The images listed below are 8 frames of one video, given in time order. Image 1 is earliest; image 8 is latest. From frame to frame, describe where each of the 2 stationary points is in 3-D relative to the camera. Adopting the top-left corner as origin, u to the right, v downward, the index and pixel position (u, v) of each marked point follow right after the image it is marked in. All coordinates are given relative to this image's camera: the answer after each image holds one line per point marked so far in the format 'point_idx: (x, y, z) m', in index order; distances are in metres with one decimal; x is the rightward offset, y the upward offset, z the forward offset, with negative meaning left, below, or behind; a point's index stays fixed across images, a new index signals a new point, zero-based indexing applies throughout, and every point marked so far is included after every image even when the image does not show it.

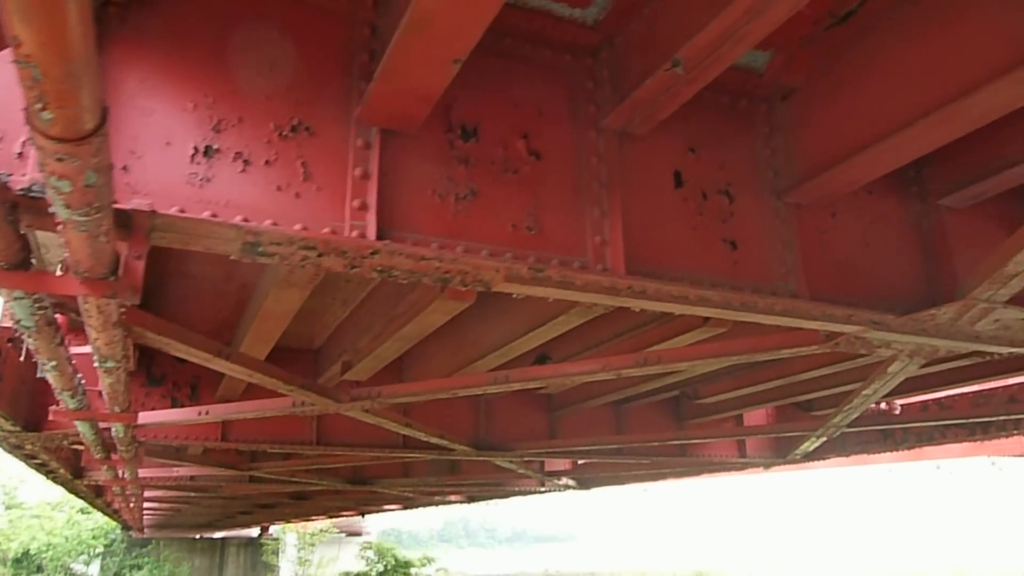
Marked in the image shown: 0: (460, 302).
0: (-0.4, -0.1, +6.4) m
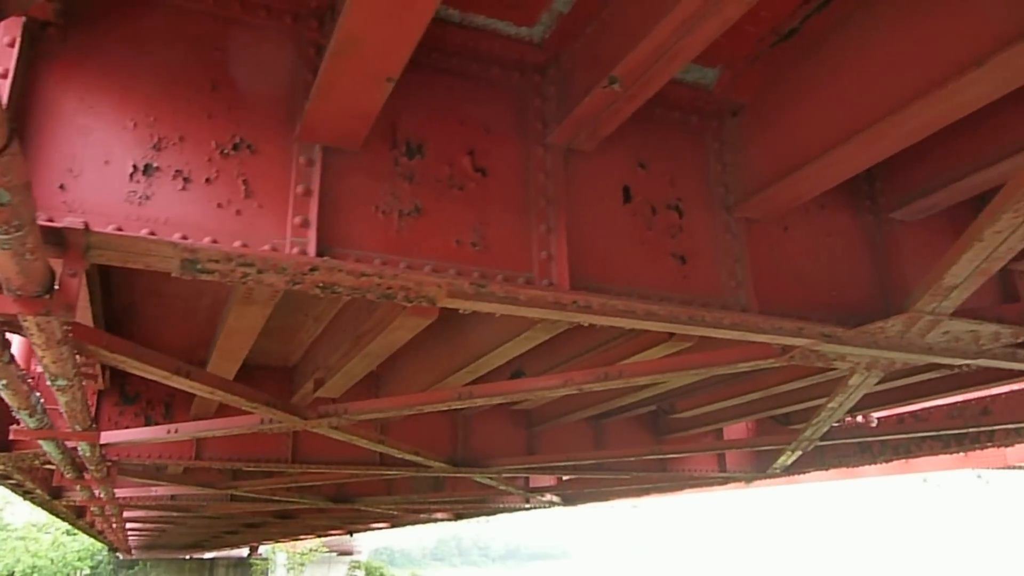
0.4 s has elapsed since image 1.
0: (-0.7, -0.2, +6.4) m
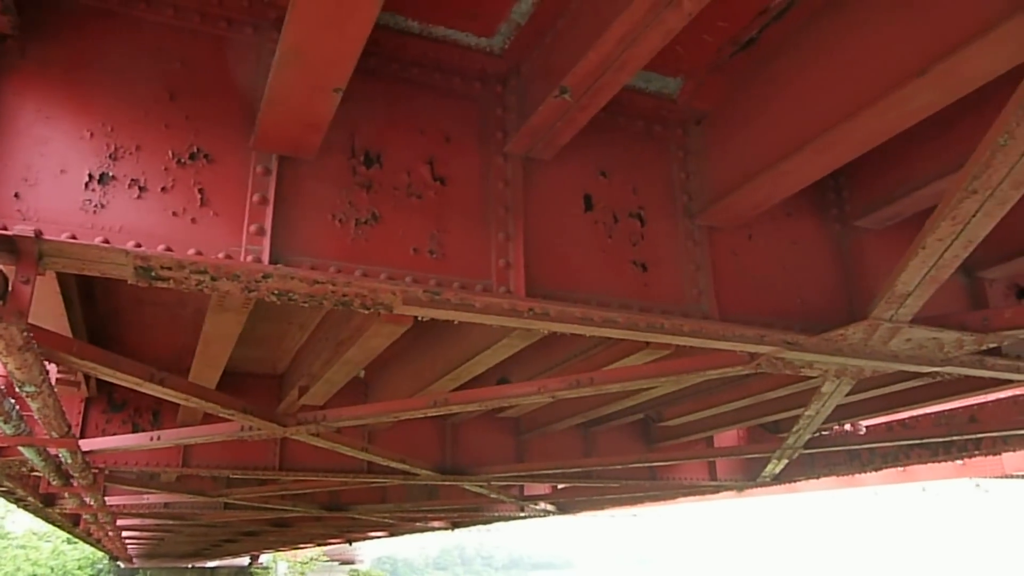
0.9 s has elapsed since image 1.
0: (-0.9, -0.3, +6.5) m
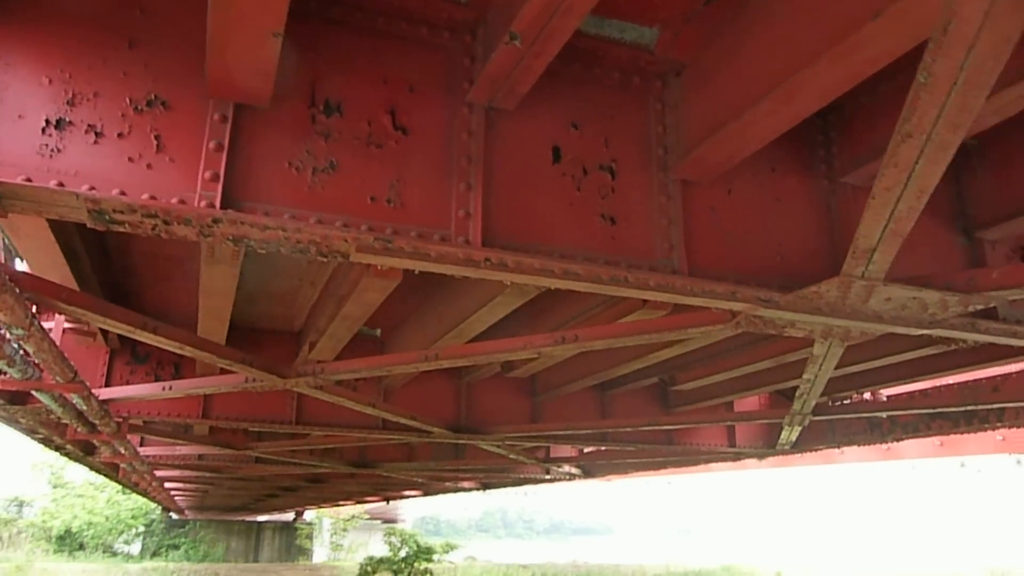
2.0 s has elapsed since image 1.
0: (-1.0, +0.1, +6.5) m
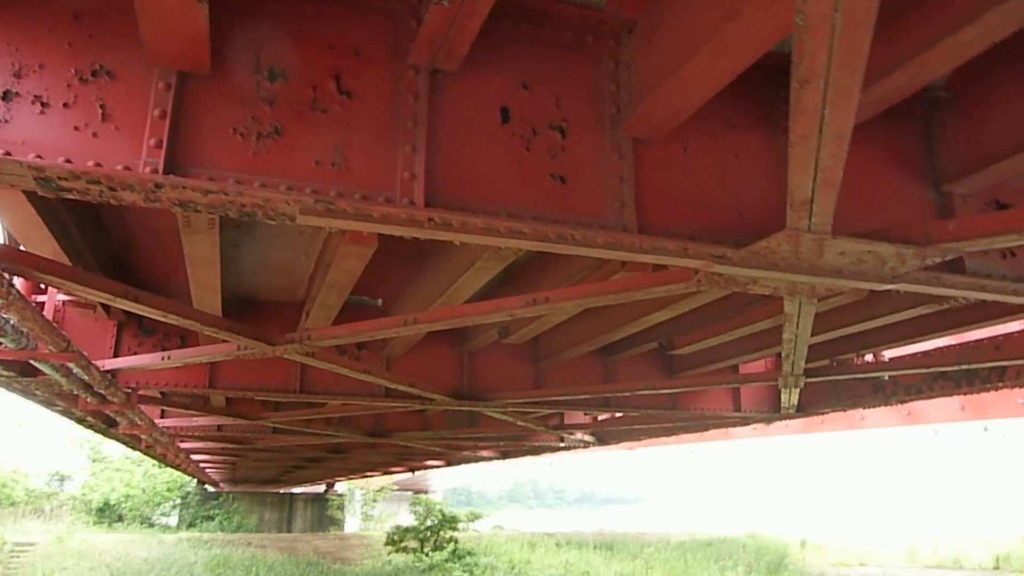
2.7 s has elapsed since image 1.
0: (-1.2, +0.3, +6.6) m
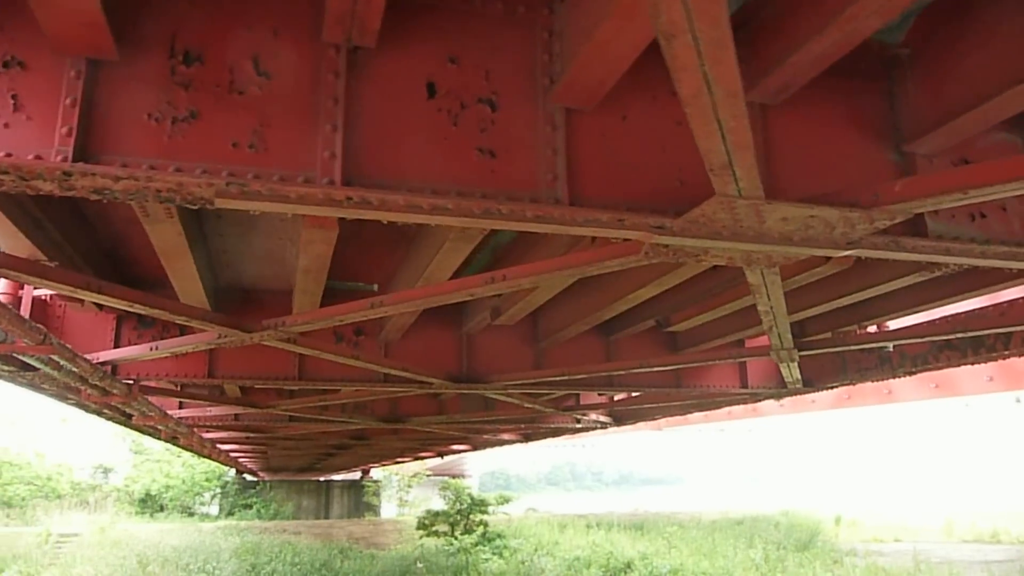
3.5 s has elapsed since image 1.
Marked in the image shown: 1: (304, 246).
0: (-1.6, +0.5, +6.6) m
1: (-1.9, +0.4, +7.1) m
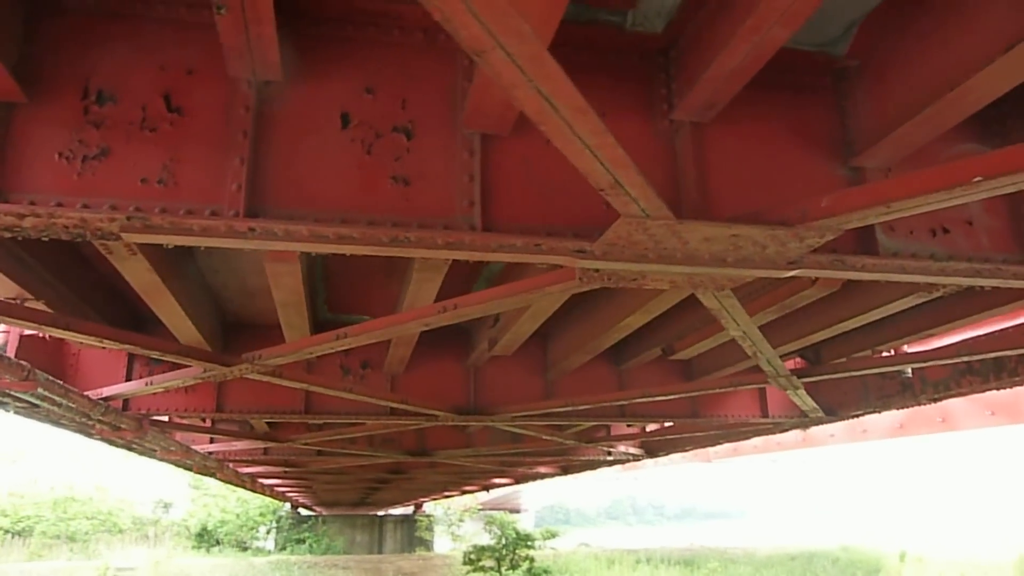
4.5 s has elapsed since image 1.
0: (-1.9, +0.2, +6.7) m
1: (-2.2, +0.1, +7.2) m
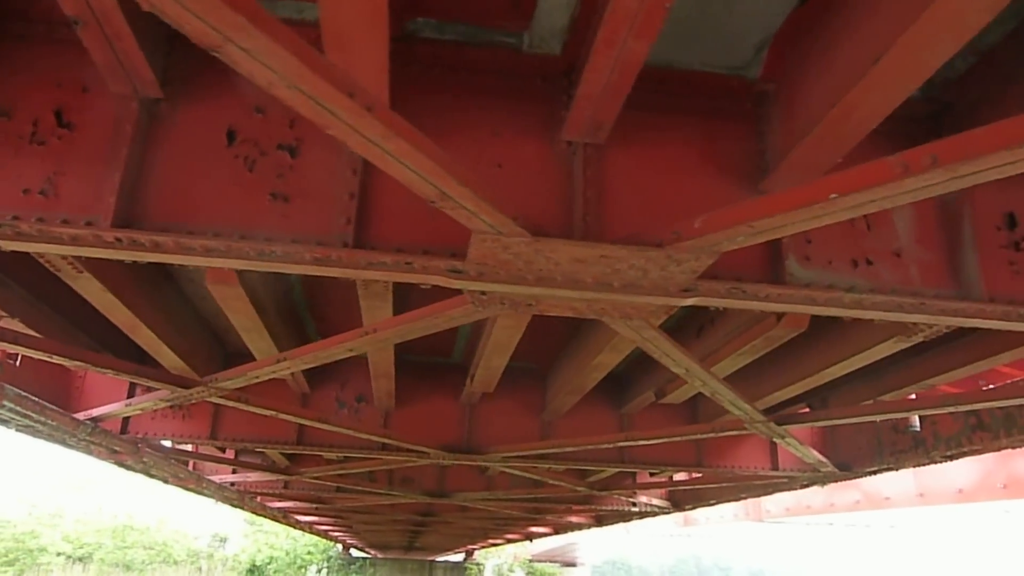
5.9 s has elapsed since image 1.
0: (-2.4, 0.0, +6.8) m
1: (-2.7, -0.1, +7.3) m
